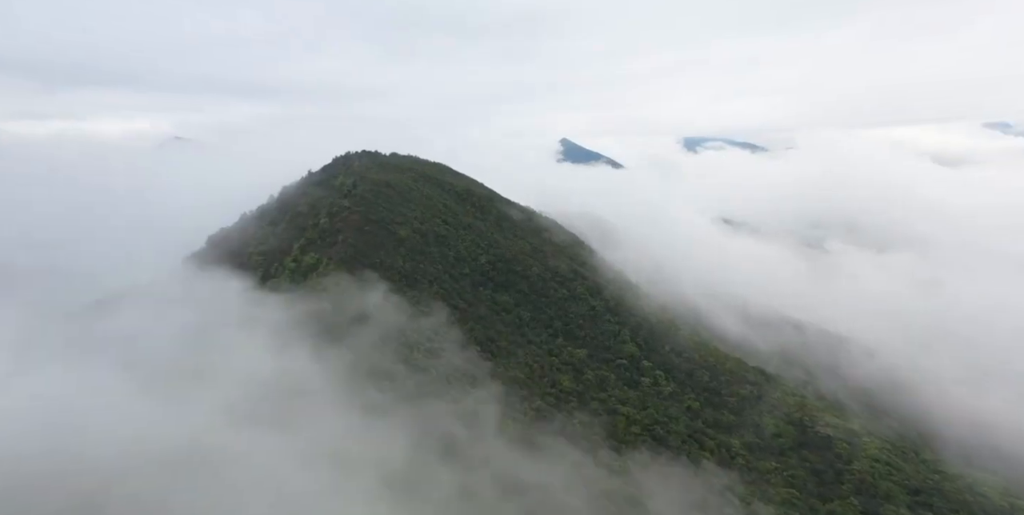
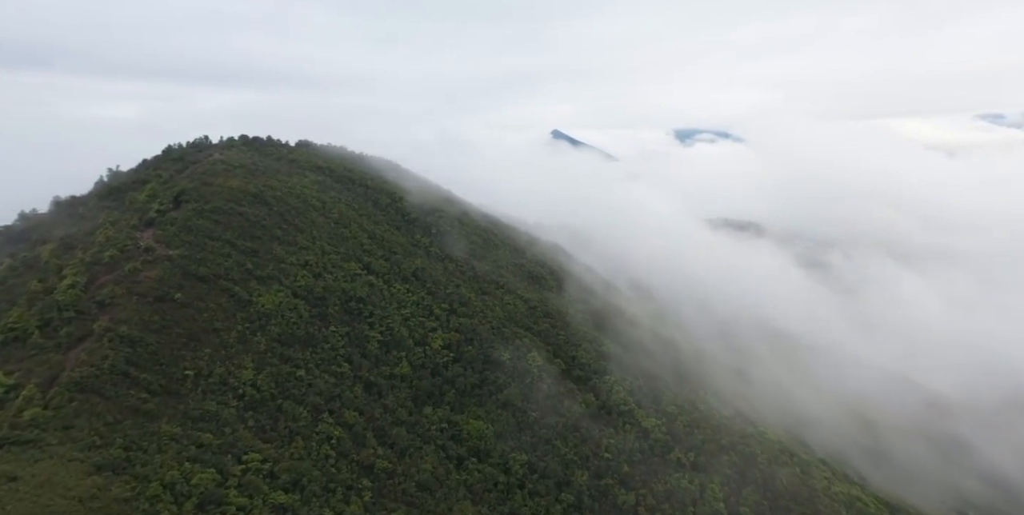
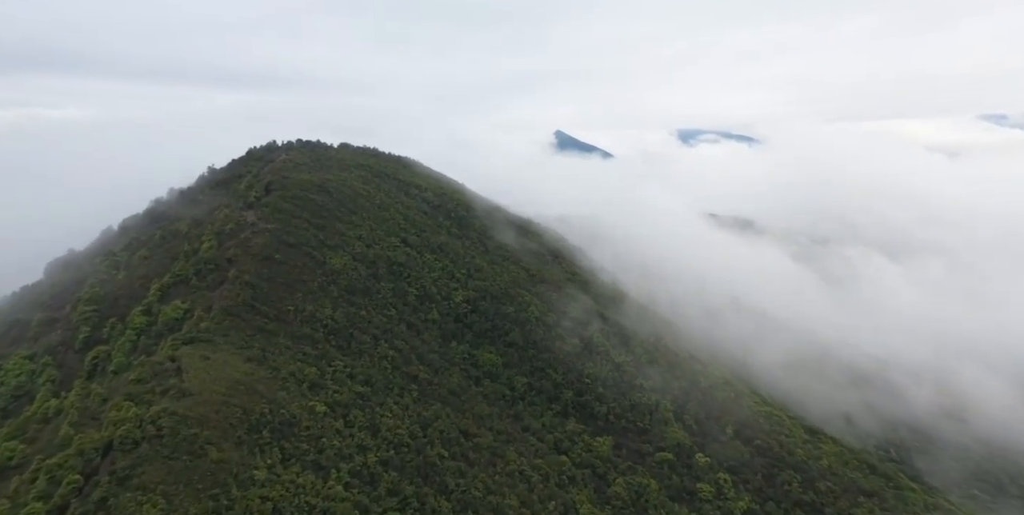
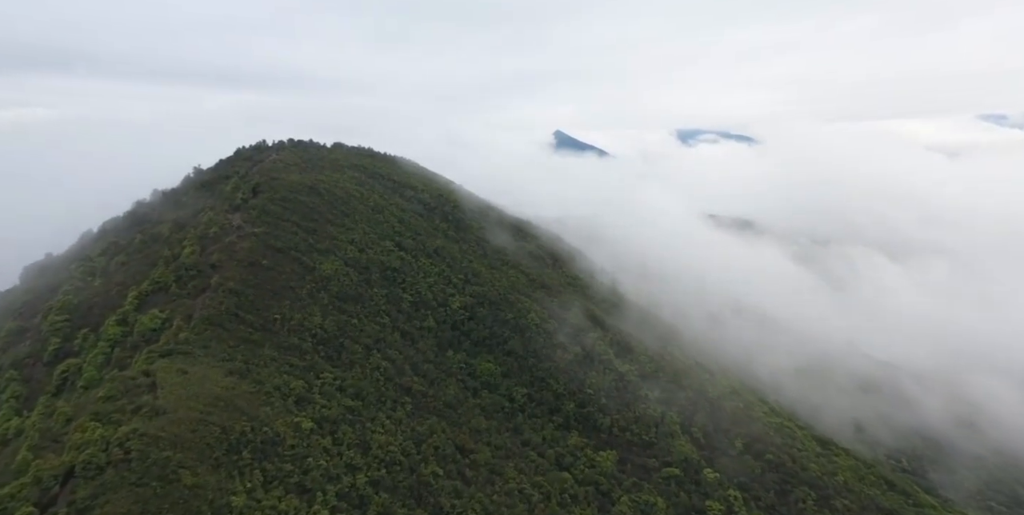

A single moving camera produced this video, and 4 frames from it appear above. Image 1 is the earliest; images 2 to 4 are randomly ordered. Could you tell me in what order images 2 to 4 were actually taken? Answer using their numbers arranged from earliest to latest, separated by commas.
3, 4, 2
